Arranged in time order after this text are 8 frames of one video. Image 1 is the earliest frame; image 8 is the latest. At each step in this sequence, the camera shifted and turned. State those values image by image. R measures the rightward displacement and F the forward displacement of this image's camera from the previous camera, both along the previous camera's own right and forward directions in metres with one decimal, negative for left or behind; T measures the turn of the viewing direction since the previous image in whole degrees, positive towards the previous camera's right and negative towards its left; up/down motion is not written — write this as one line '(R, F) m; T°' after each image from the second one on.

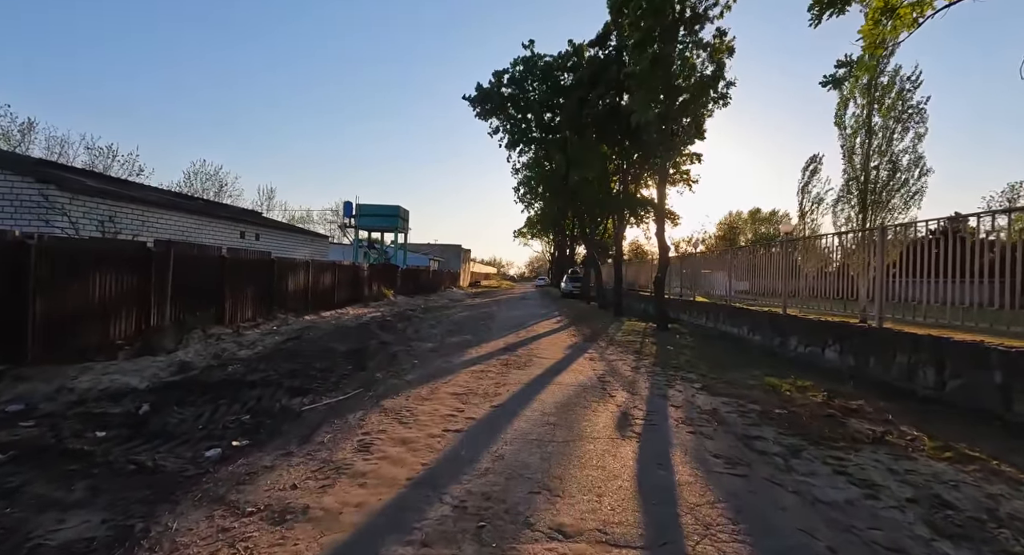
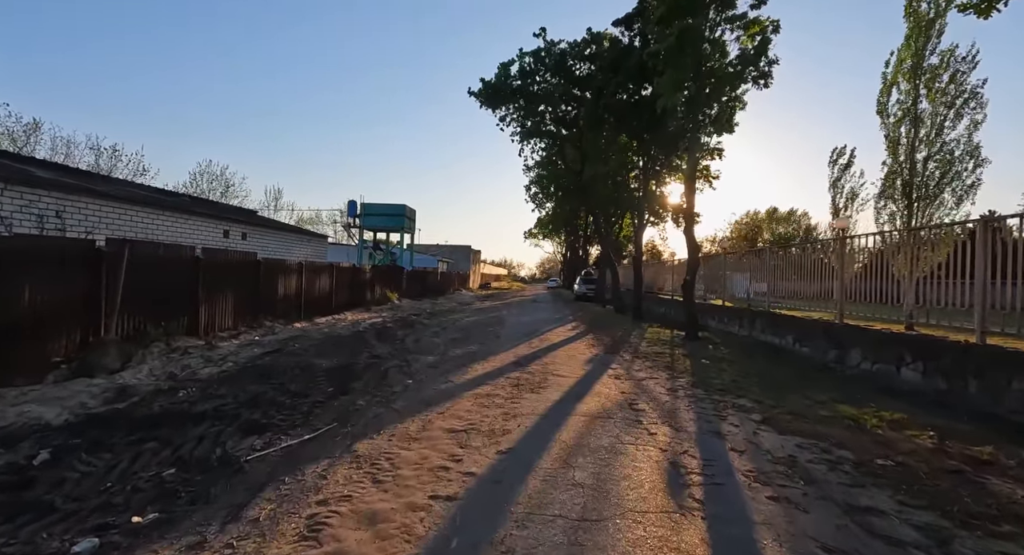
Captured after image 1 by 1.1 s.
(0.0, +1.4) m; -1°
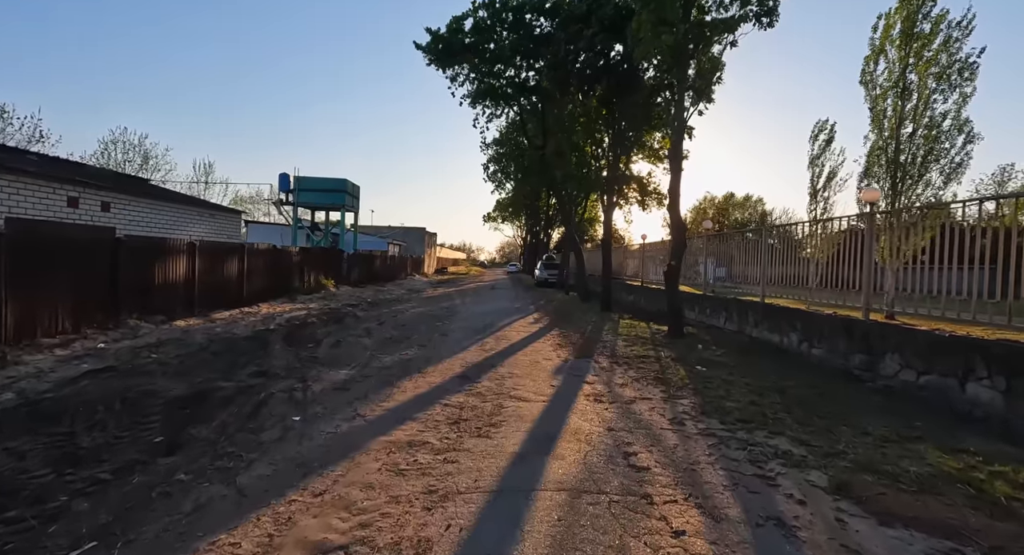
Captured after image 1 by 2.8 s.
(+0.2, +2.3) m; +5°
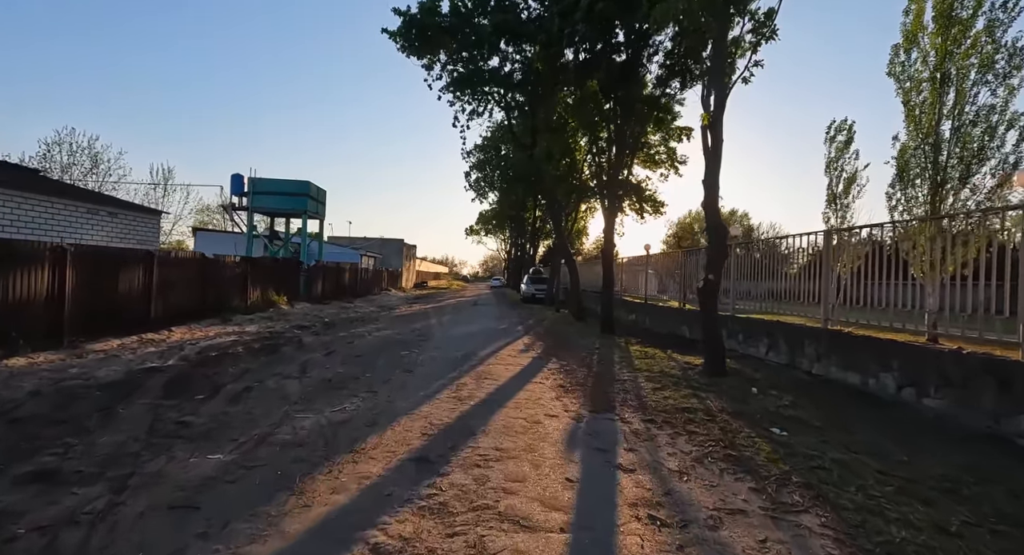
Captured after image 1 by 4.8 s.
(-0.1, +2.6) m; +2°
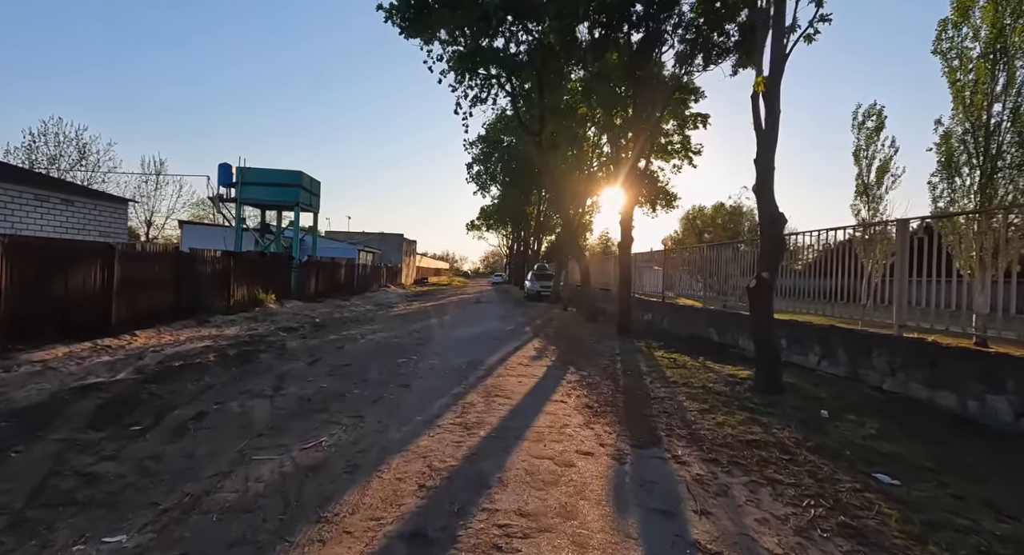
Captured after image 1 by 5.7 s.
(-0.2, +1.3) m; 0°
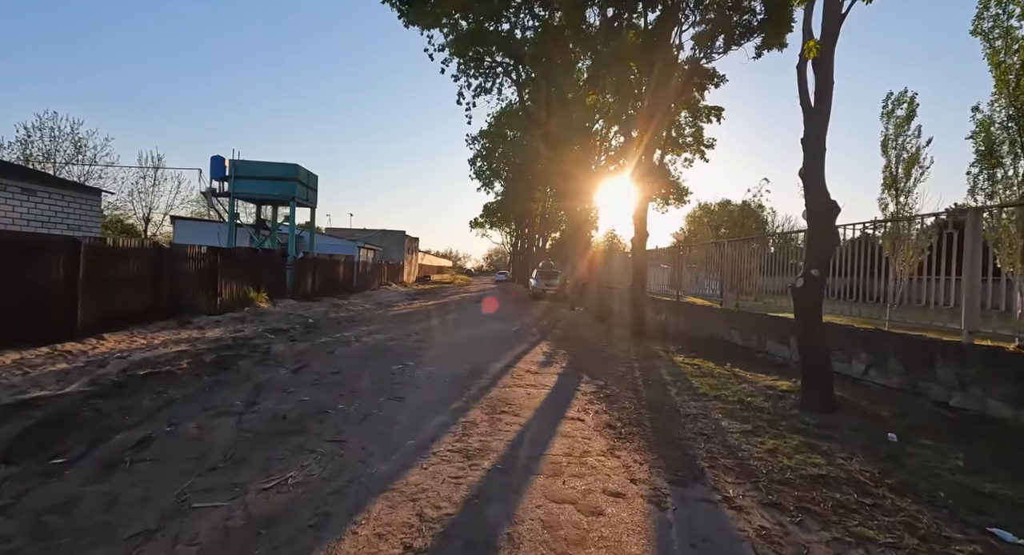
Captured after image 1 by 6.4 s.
(-0.1, +0.9) m; 0°
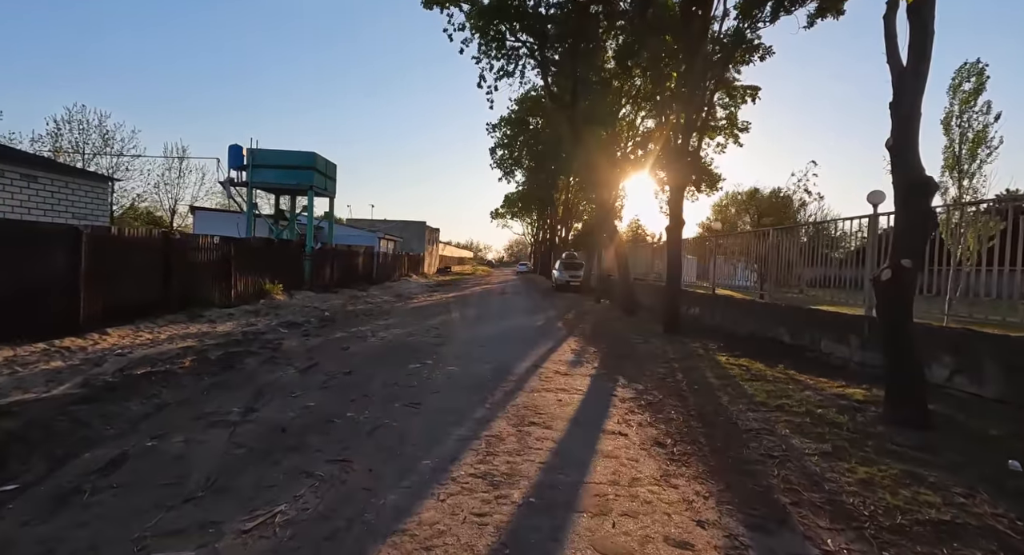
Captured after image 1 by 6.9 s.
(-0.1, +0.8) m; -3°
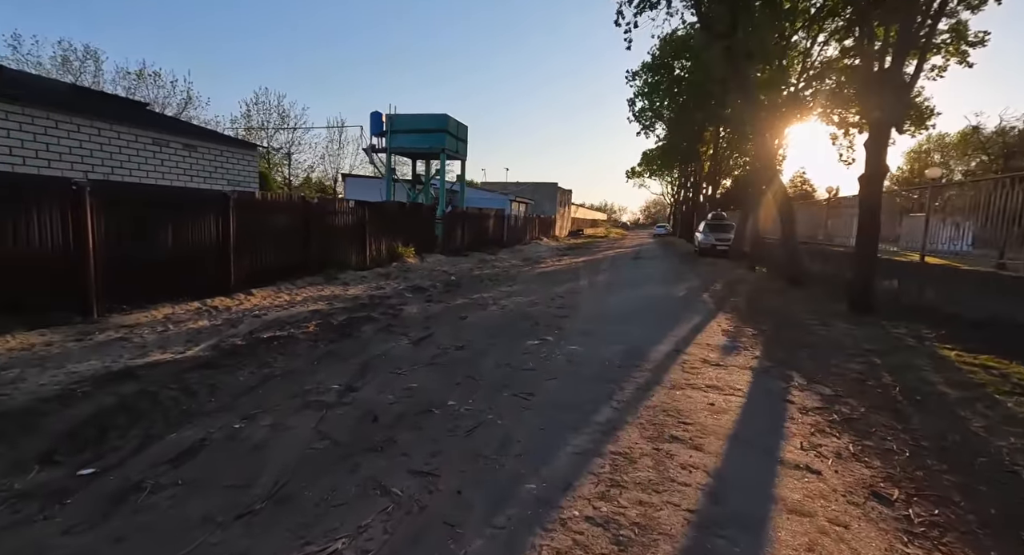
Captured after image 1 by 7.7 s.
(0.0, +1.2) m; -16°
